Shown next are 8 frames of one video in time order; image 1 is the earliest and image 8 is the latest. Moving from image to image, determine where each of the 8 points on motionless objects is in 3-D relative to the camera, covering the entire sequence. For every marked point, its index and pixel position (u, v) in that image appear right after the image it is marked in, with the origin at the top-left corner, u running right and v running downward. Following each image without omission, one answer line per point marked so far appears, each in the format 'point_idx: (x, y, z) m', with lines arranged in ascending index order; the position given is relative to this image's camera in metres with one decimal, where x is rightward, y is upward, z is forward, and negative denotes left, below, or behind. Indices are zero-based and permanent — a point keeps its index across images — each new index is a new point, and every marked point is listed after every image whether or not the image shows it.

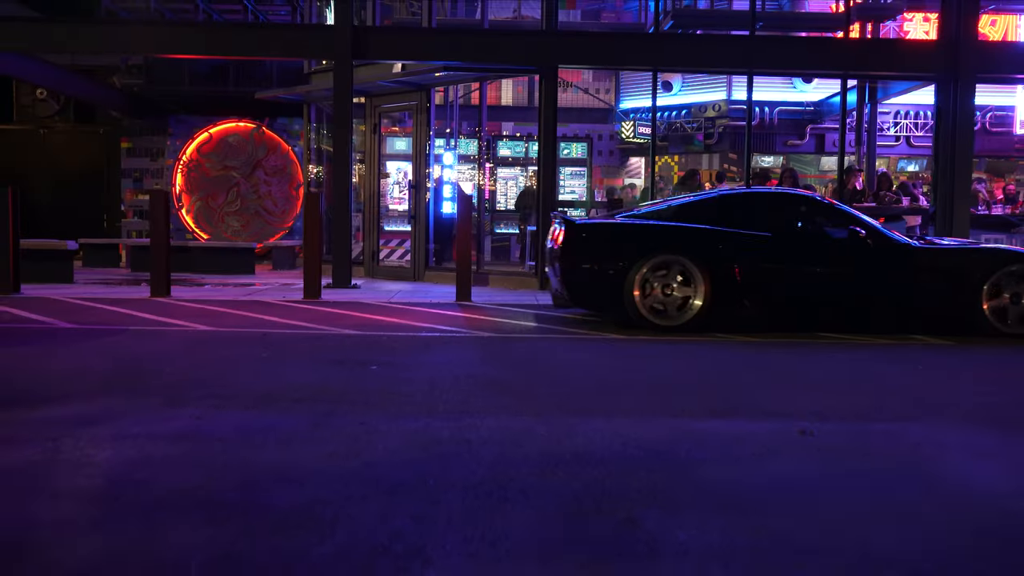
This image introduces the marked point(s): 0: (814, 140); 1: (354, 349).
0: (+5.0, +2.5, +16.8) m
1: (-1.3, -0.5, +8.3) m
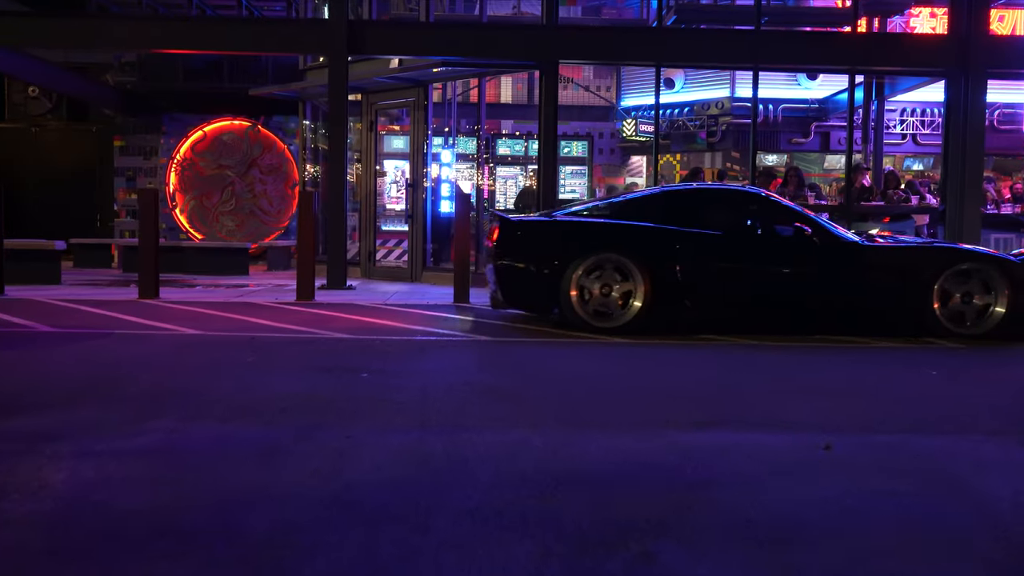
0: (+5.0, +2.5, +16.4) m
1: (-1.3, -0.5, +7.9) m
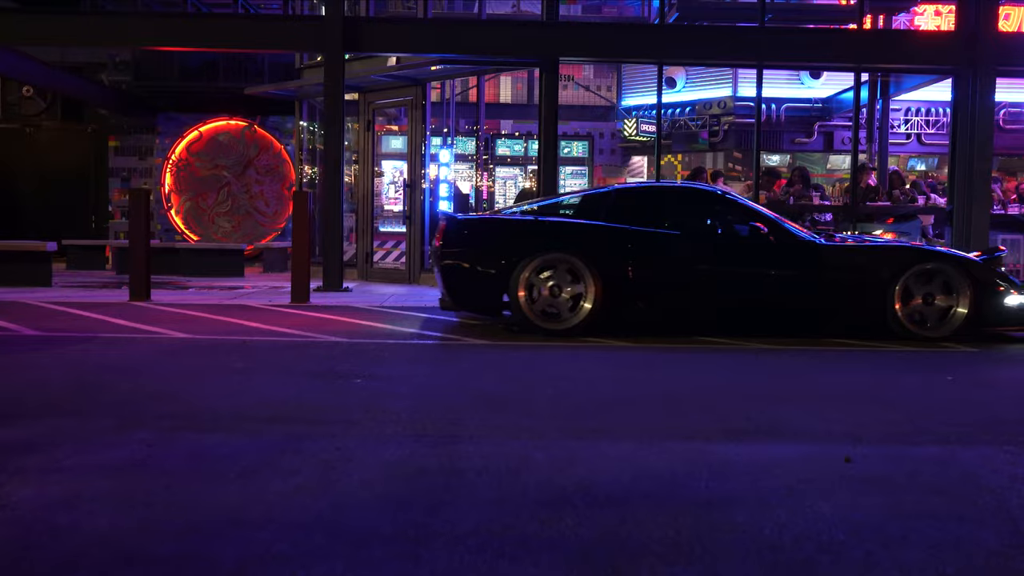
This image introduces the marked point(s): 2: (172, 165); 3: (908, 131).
0: (+5.0, +2.4, +16.1) m
1: (-1.3, -0.5, +7.6) m
2: (-6.7, +2.4, +19.8) m
3: (+6.8, +2.7, +17.4) m
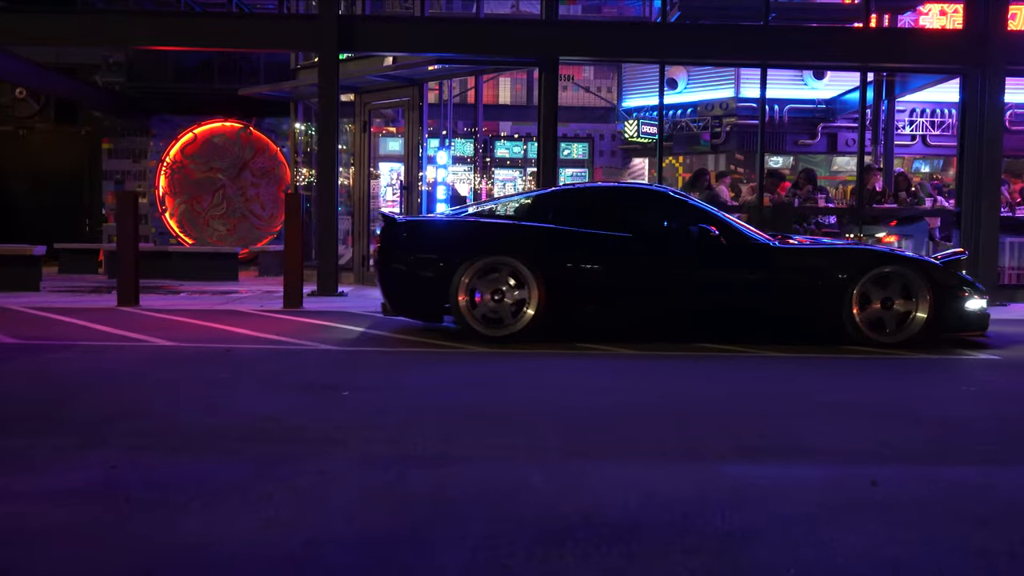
0: (+5.0, +2.4, +15.7) m
1: (-1.3, -0.6, +7.2) m
2: (-6.8, +2.4, +19.5) m
3: (+6.8, +2.7, +17.1) m
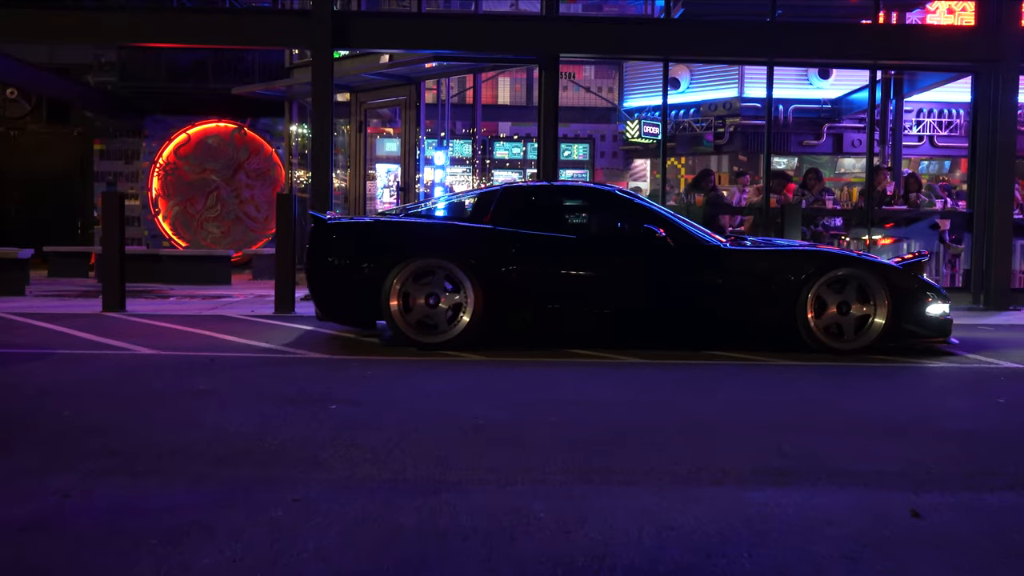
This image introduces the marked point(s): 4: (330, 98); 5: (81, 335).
0: (+5.0, +2.3, +15.3) m
1: (-1.3, -0.6, +6.8) m
2: (-6.8, +2.3, +19.0) m
3: (+6.8, +2.6, +16.6) m
4: (-2.4, +2.5, +13.1) m
5: (-4.1, -0.4, +9.5) m
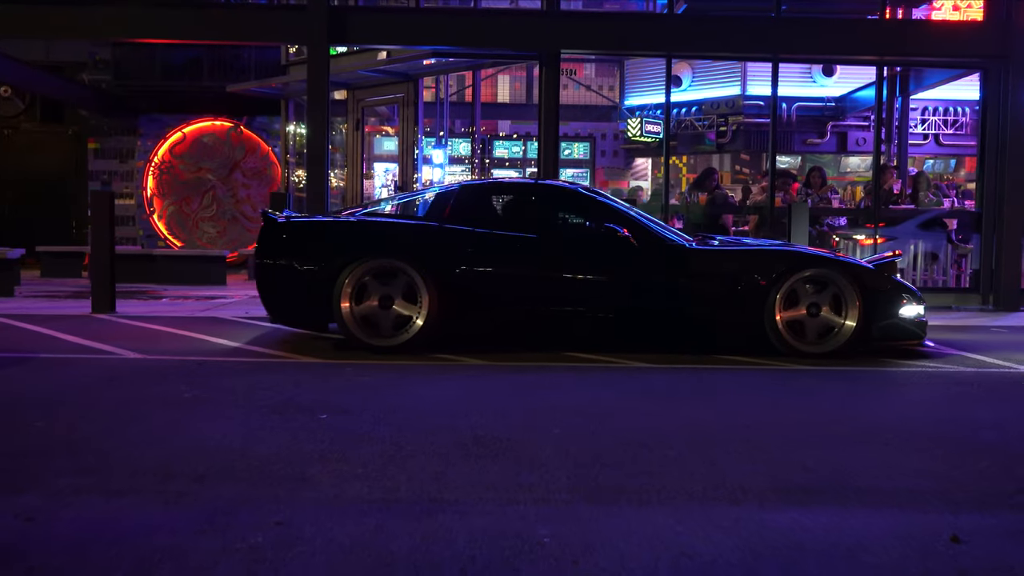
0: (+5.0, +2.3, +15.0) m
1: (-1.3, -0.6, +6.5) m
2: (-6.8, +2.3, +18.7) m
3: (+6.8, +2.6, +16.3) m
4: (-2.4, +2.5, +12.8) m
5: (-4.1, -0.5, +9.1) m
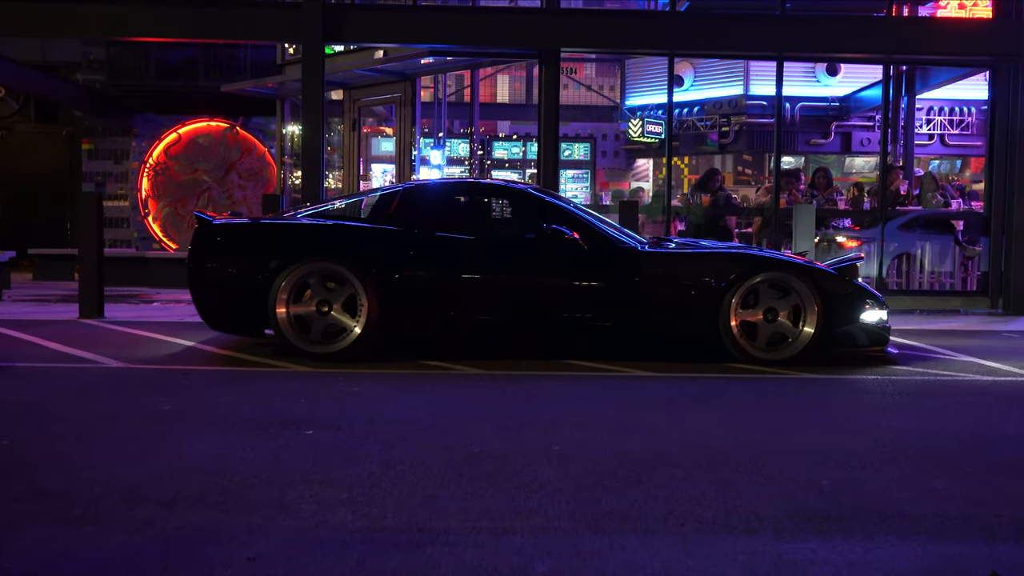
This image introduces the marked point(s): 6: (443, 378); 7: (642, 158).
0: (+4.9, +2.2, +14.7) m
1: (-1.3, -0.7, +6.2) m
2: (-6.8, +2.2, +18.4) m
3: (+6.8, +2.5, +16.0) m
4: (-2.4, +2.4, +12.5) m
5: (-4.1, -0.5, +8.8) m
6: (-0.5, -0.6, +7.1) m
7: (+1.9, +1.8, +14.1) m
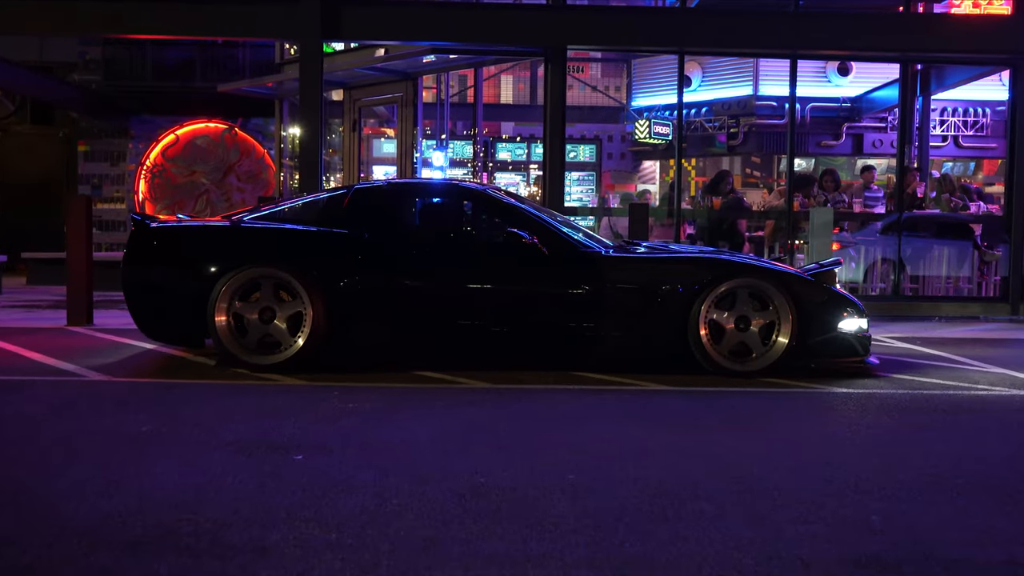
0: (+5.0, +2.2, +14.2) m
1: (-1.3, -0.7, +5.7) m
2: (-6.7, +2.1, +18.0) m
3: (+6.9, +2.4, +15.5) m
4: (-2.3, +2.4, +12.0) m
5: (-4.1, -0.6, +8.4) m
6: (-0.4, -0.7, +6.6) m
7: (+1.9, +1.8, +13.7) m
